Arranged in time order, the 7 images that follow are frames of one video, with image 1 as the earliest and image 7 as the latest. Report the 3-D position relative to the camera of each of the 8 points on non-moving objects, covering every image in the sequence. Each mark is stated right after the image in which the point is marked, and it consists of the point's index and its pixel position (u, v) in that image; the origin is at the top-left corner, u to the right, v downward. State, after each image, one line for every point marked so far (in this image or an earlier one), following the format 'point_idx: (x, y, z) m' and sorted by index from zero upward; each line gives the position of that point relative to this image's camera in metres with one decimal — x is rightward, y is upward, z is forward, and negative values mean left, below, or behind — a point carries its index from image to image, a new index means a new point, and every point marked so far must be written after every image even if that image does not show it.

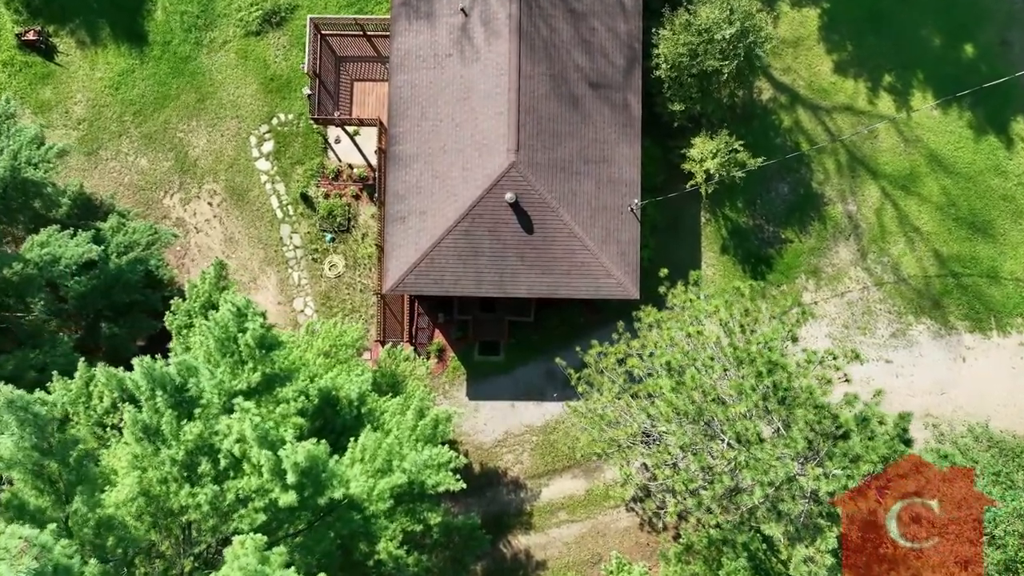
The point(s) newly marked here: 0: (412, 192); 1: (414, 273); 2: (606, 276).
0: (-2.6, +2.5, +19.1) m
1: (-2.5, +0.4, +18.9) m
2: (+2.5, +0.3, +19.0) m
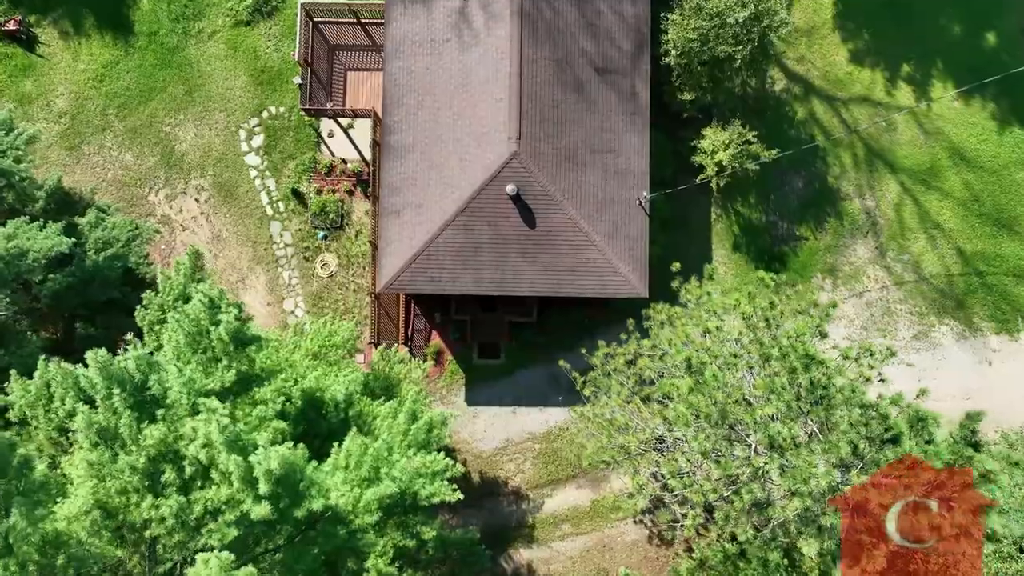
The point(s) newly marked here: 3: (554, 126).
0: (-2.6, +2.6, +18.1) m
1: (-2.5, +0.4, +17.8) m
2: (+2.5, +0.4, +17.9) m
3: (+1.0, +3.9, +17.5) m
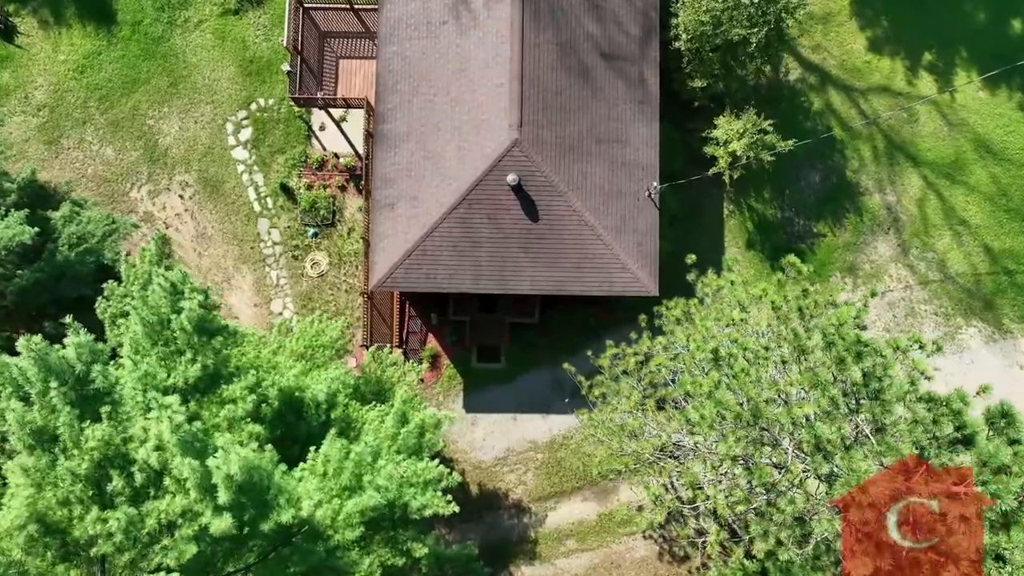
0: (-2.6, +2.6, +17.0) m
1: (-2.5, +0.5, +16.6) m
2: (+2.5, +0.4, +16.8) m
3: (+1.0, +4.0, +16.5) m
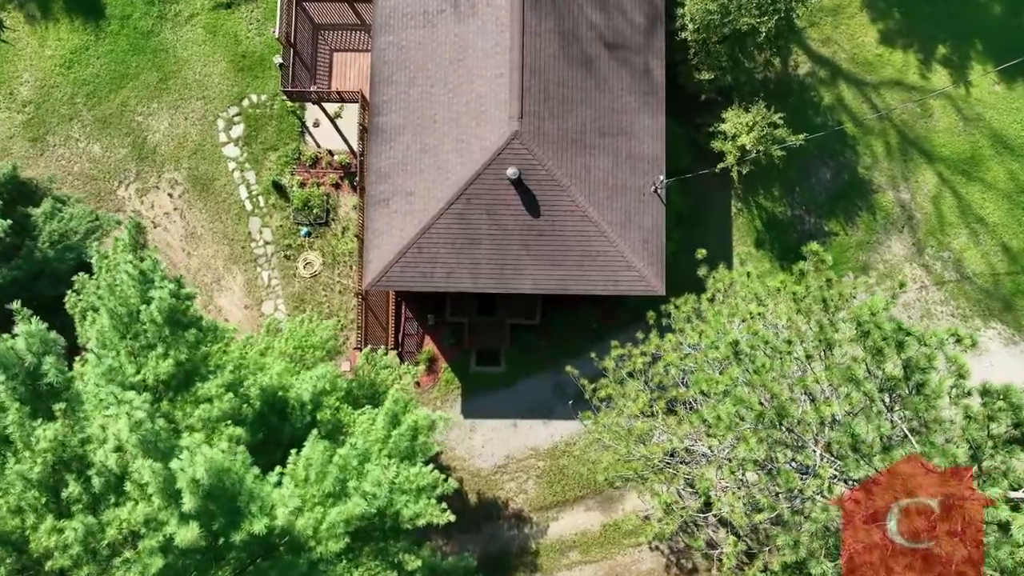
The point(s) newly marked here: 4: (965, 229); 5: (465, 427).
0: (-2.6, +2.6, +16.3) m
1: (-2.5, +0.5, +15.9) m
2: (+2.5, +0.4, +16.0) m
3: (+1.0, +4.0, +15.8) m
4: (+11.7, +1.5, +18.8) m
5: (-1.2, -3.5, +18.1) m
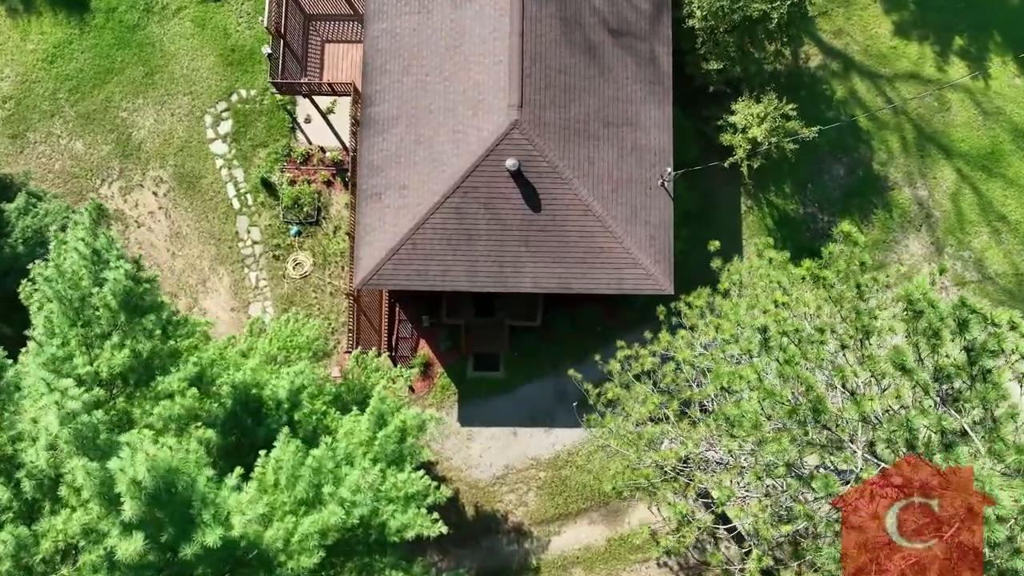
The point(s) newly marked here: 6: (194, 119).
0: (-2.6, +2.7, +15.4) m
1: (-2.5, +0.5, +15.0) m
2: (+2.5, +0.5, +15.2) m
3: (+1.0, +4.0, +15.0) m
4: (+11.7, +1.5, +17.9) m
5: (-1.2, -3.5, +17.1) m
6: (-8.7, +4.6, +20.0) m
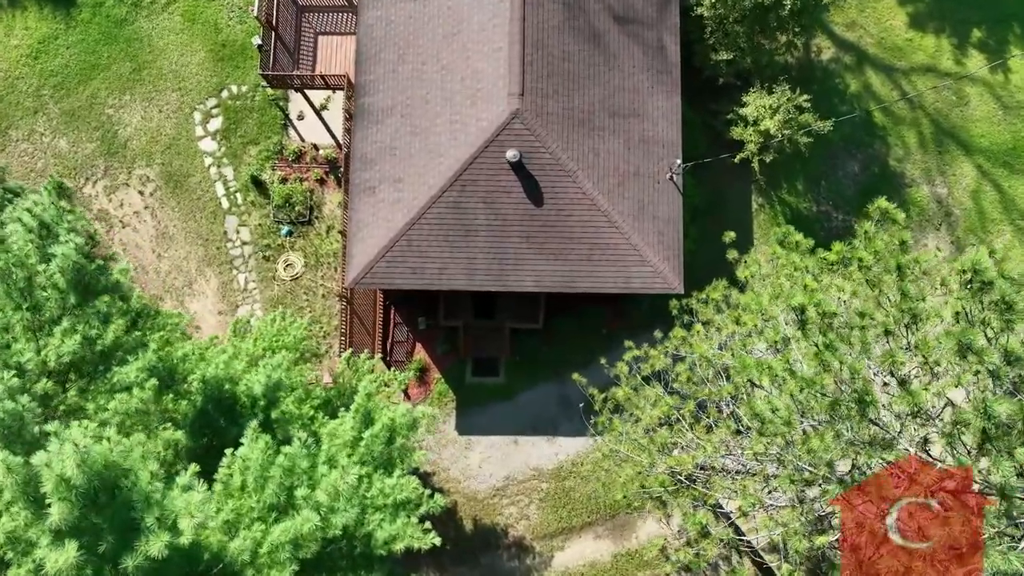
0: (-2.6, +2.7, +14.7) m
1: (-2.5, +0.6, +14.2) m
2: (+2.5, +0.5, +14.3) m
3: (+1.0, +4.1, +14.2) m
4: (+11.7, +1.5, +17.1) m
5: (-1.2, -3.5, +16.2) m
6: (-8.7, +4.6, +19.3) m
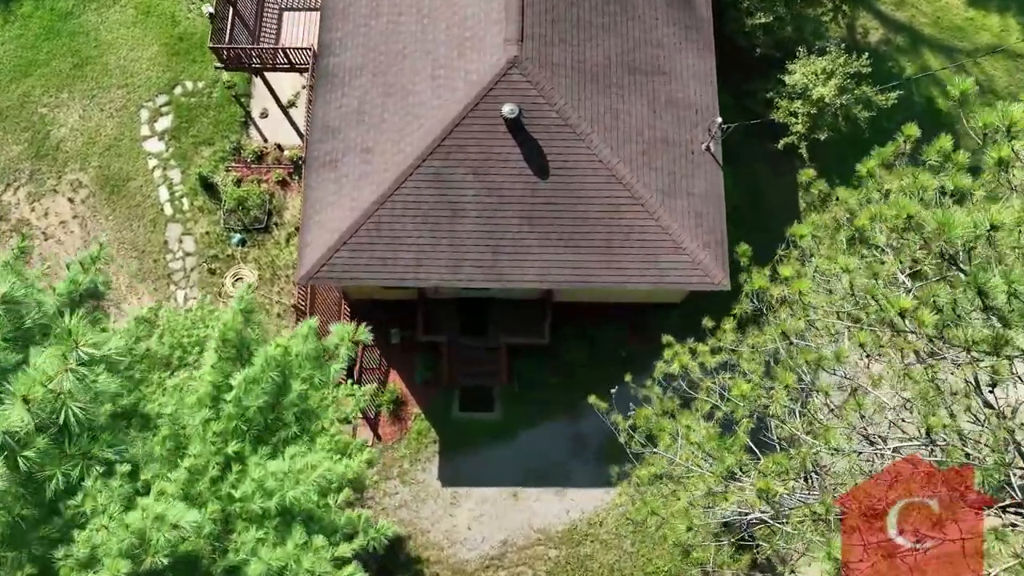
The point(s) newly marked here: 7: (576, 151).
0: (-2.6, +2.7, +11.8) m
1: (-2.5, +0.6, +11.1) m
2: (+2.5, +0.6, +11.2) m
3: (+1.0, +4.1, +11.5) m
4: (+11.7, +1.2, +14.1) m
5: (-1.2, -3.6, +12.6) m
6: (-8.8, +4.0, +16.6) m
7: (+1.0, +2.1, +11.2) m
